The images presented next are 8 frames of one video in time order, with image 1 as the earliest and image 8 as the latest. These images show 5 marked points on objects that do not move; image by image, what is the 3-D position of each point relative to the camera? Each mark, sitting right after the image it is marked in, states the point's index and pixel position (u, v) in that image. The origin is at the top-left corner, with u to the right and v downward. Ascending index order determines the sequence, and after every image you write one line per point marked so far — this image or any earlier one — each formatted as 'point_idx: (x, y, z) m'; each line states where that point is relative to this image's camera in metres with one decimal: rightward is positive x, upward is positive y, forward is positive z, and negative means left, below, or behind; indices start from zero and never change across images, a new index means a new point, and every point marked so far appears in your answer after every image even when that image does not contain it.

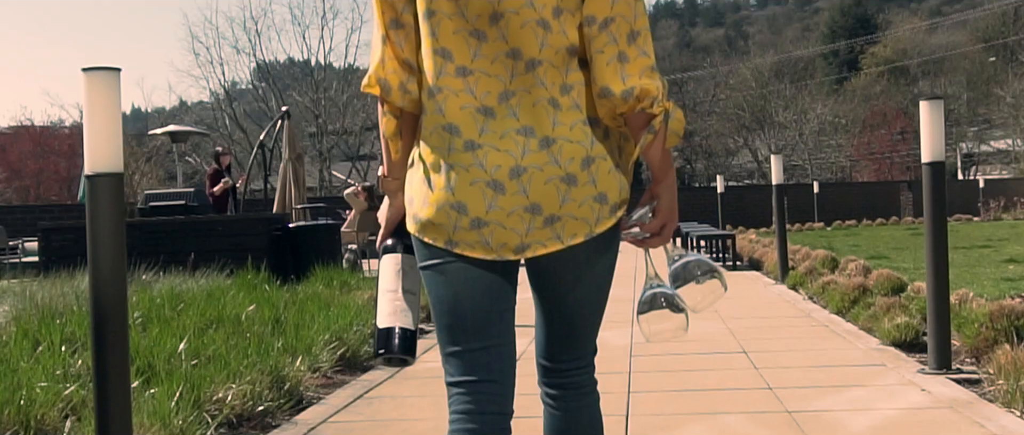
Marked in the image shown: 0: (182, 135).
0: (-5.0, +1.3, +16.3) m
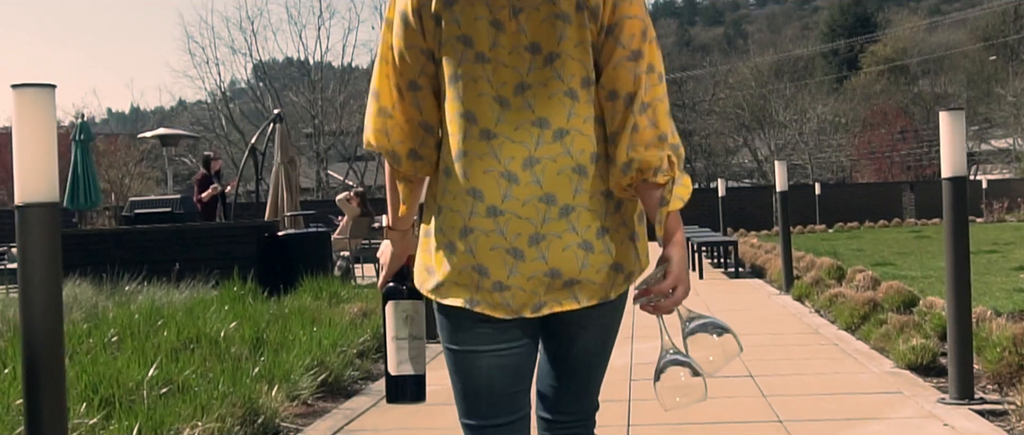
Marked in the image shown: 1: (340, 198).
0: (-5.1, +1.2, +16.0) m
1: (-2.0, +0.2, +12.4) m
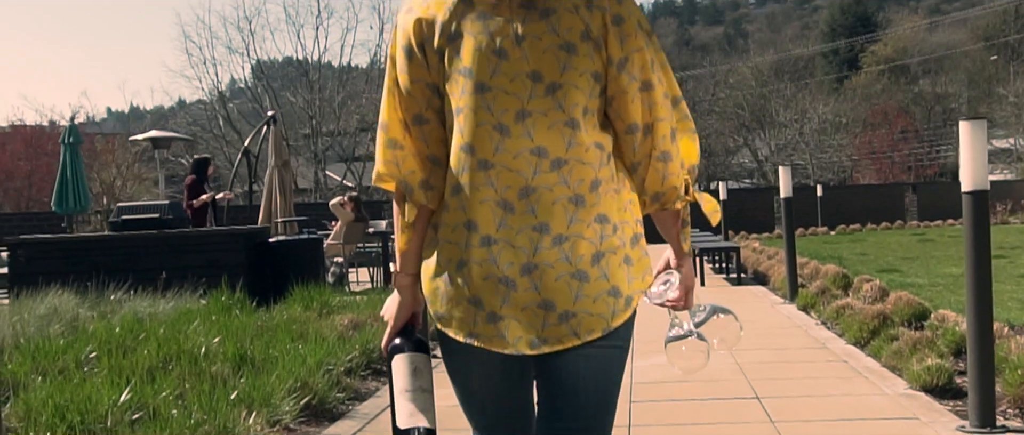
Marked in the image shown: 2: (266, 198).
0: (-5.1, +1.1, +15.7) m
1: (-2.0, +0.2, +12.1) m
2: (-3.2, +0.3, +14.0) m
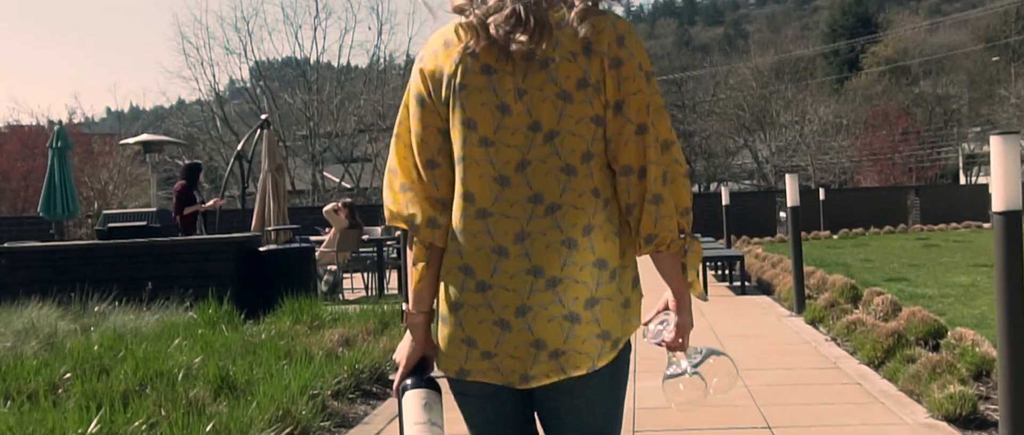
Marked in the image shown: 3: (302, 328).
0: (-5.1, +1.1, +15.4) m
1: (-2.0, +0.1, +11.8) m
2: (-3.2, +0.2, +13.7) m
3: (-1.6, -0.8, +8.0) m
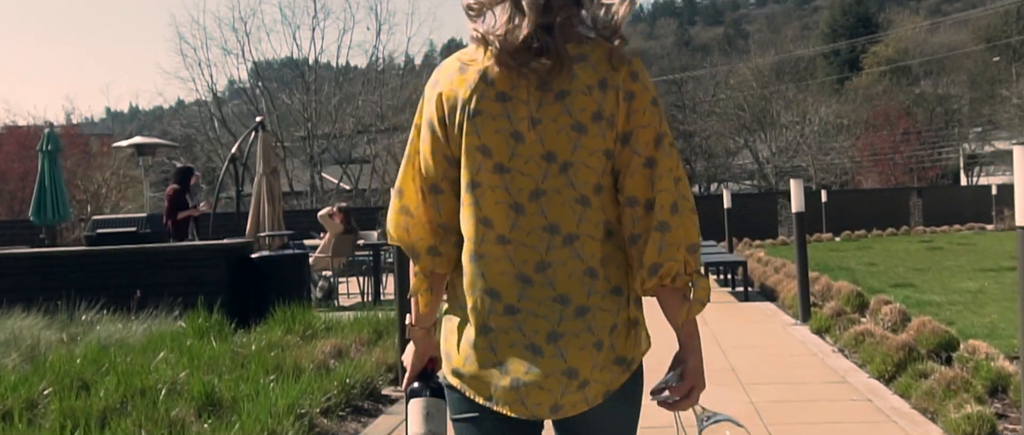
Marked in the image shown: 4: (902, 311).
0: (-5.2, +1.0, +15.2) m
1: (-2.1, 0.0, +11.6) m
2: (-3.2, +0.1, +13.5) m
3: (-1.6, -0.9, +7.8) m
4: (+2.7, -0.7, +7.5) m
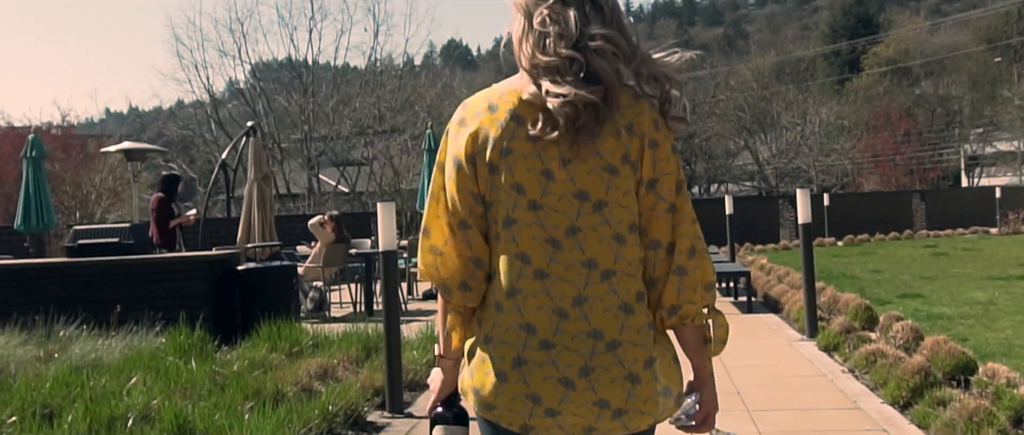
0: (-5.2, +0.9, +14.8) m
1: (-2.1, -0.1, +11.3) m
2: (-3.3, 0.0, +13.1) m
3: (-1.6, -1.0, +7.4) m
4: (+2.7, -0.7, +7.1) m
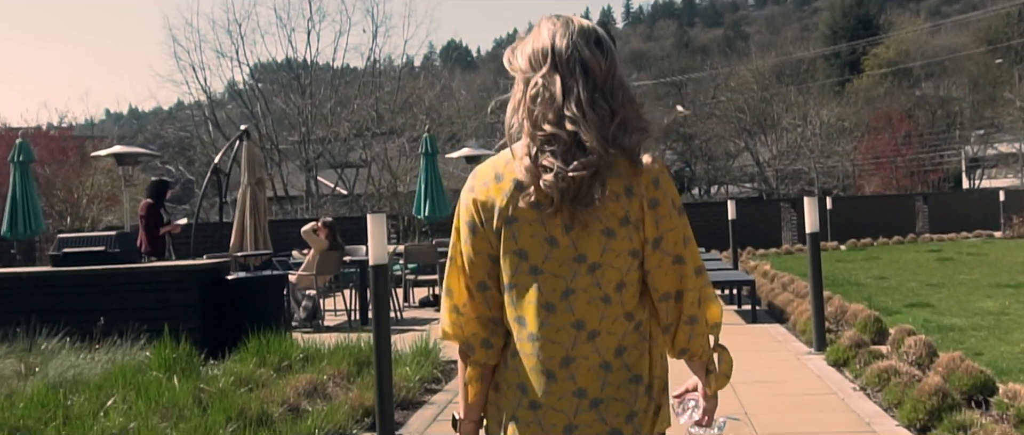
0: (-5.2, +0.8, +14.6) m
1: (-2.1, -0.1, +11.0) m
2: (-3.3, 0.0, +12.9) m
3: (-1.6, -1.0, +7.1) m
4: (+2.7, -0.8, +6.9) m
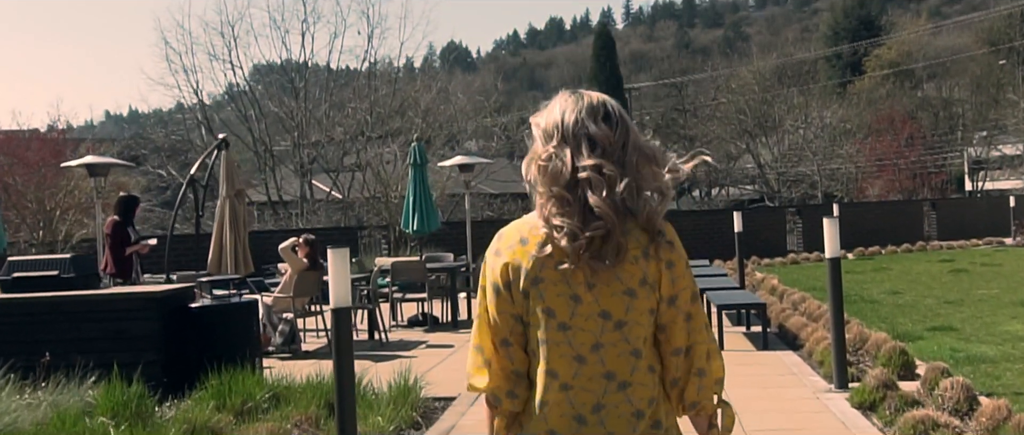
0: (-5.3, +0.7, +13.8) m
1: (-2.2, -0.3, +10.2) m
2: (-3.4, -0.2, +12.1) m
3: (-1.7, -1.2, +6.4) m
4: (+2.6, -1.0, +6.1) m
